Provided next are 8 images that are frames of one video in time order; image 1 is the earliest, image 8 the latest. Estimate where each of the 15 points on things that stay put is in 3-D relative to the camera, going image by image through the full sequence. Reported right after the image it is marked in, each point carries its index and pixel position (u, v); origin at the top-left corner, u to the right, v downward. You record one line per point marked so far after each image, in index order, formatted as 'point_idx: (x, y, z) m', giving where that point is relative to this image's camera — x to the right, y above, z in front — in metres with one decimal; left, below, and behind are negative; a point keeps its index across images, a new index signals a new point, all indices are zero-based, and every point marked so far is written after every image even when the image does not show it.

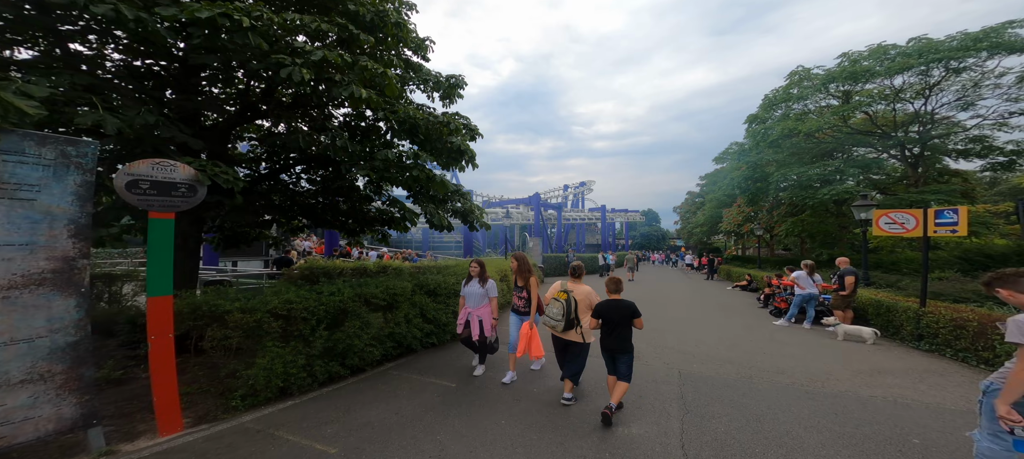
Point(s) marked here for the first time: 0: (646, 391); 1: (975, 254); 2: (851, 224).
0: (+1.5, -1.9, +4.2) m
1: (+10.5, -0.6, +8.3) m
2: (+13.2, +0.2, +14.2) m
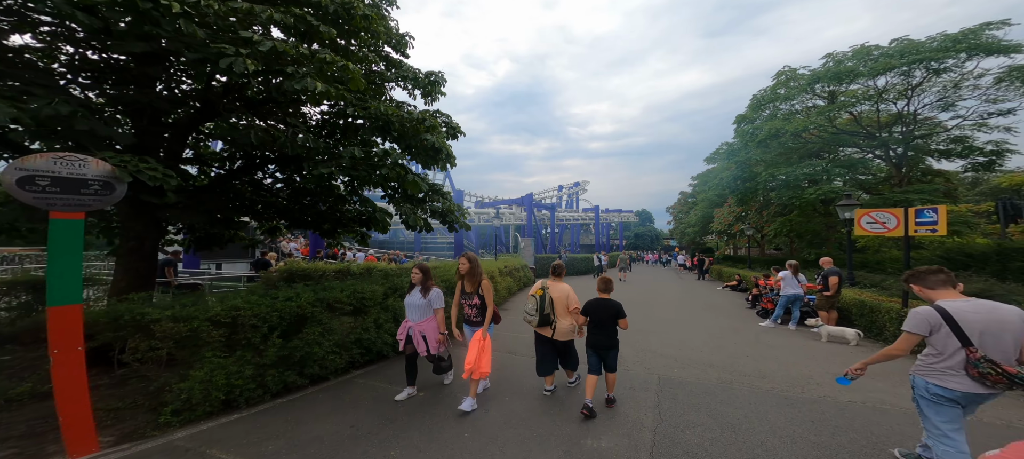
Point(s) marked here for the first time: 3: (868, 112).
0: (+1.2, -1.9, +4.1) m
1: (+10.1, -0.5, +8.4) m
2: (+12.7, +0.2, +14.3) m
3: (+13.9, +4.5, +14.3) m
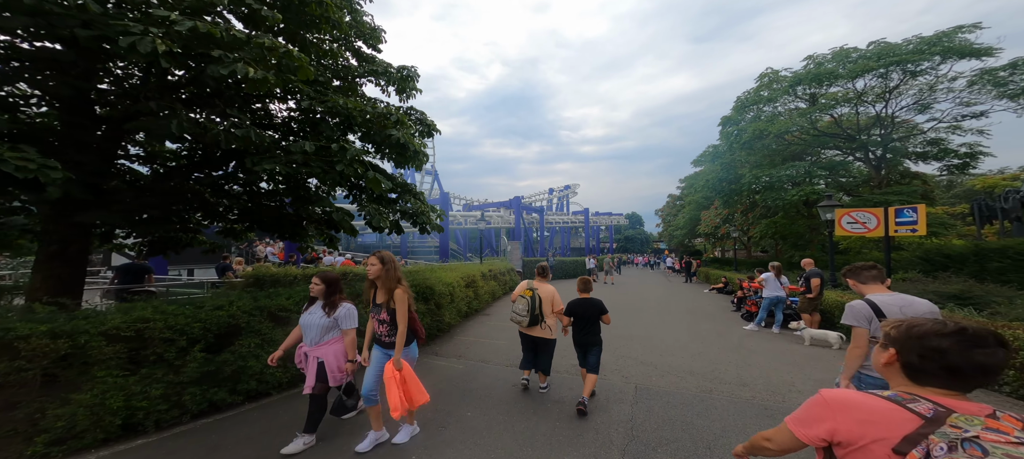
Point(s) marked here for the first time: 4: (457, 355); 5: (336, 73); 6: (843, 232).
0: (+0.8, -1.9, +3.8) m
1: (+9.6, -0.6, +8.4) m
2: (+12.1, +0.1, +14.3) m
3: (+13.2, +4.5, +14.4) m
4: (-1.0, -2.0, +6.0) m
5: (-3.2, +2.8, +6.7) m
6: (+6.8, 0.0, +7.5) m
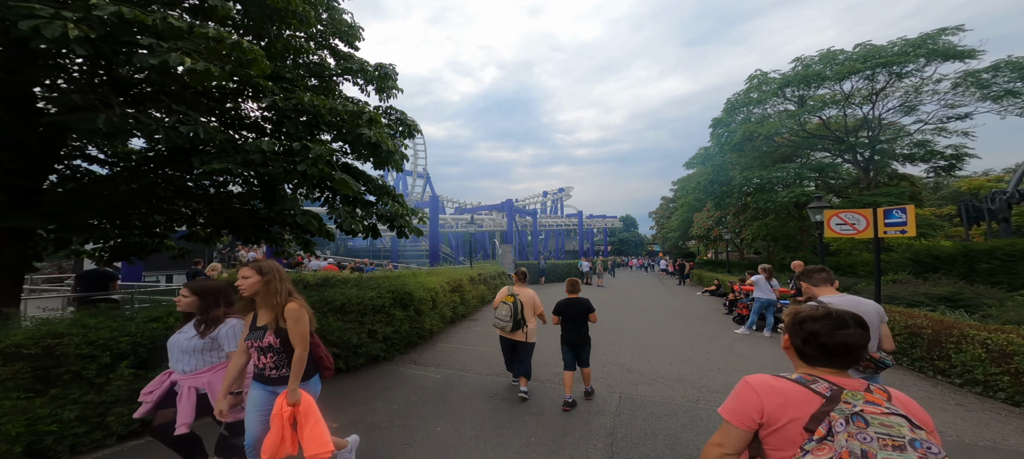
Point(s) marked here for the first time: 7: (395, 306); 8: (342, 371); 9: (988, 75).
0: (+0.6, -1.9, +3.6) m
1: (+9.3, -0.6, +8.3) m
2: (+11.6, +0.1, +14.3) m
3: (+12.8, +4.4, +14.5) m
4: (-1.2, -2.1, +5.7) m
5: (-3.5, +2.7, +6.5) m
6: (+6.5, -0.1, +7.4) m
7: (-2.0, -1.2, +6.0) m
8: (-2.6, -1.9, +5.2) m
9: (+17.1, +5.5, +13.2) m
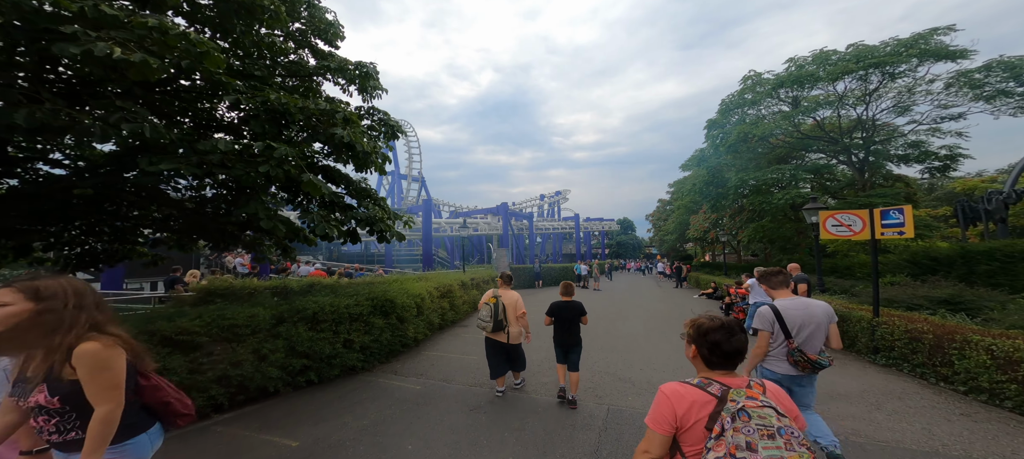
0: (+0.4, -1.9, +3.4) m
1: (+9.1, -0.6, +8.1) m
2: (+11.4, 0.0, +14.2) m
3: (+12.5, +4.4, +14.4) m
4: (-1.4, -2.1, +5.5) m
5: (-3.7, +2.6, +6.3) m
6: (+6.2, -0.1, +7.2) m
7: (-2.2, -1.3, +5.7) m
8: (-2.8, -2.0, +5.0) m
9: (+16.8, +5.5, +13.1) m
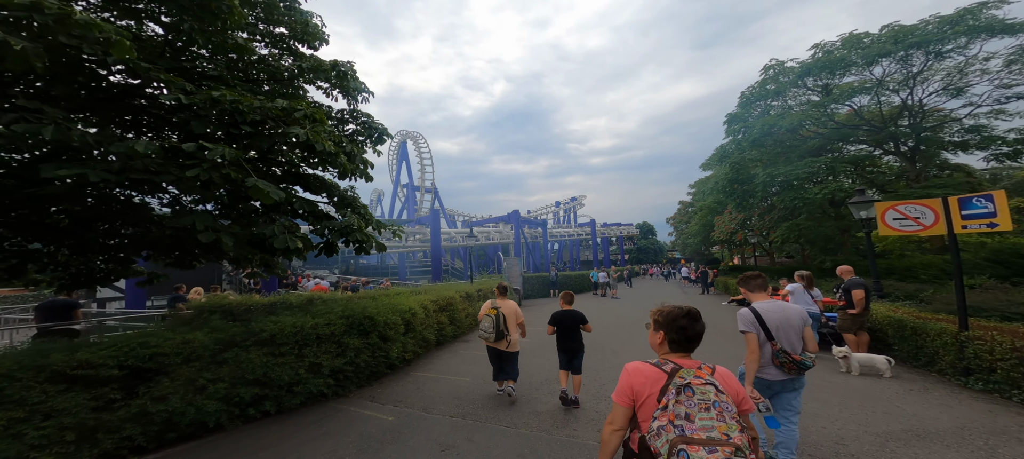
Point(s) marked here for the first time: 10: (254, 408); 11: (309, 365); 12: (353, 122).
0: (+0.3, -1.9, +2.5) m
1: (+9.2, -0.5, +6.9) m
2: (+11.7, +0.1, +12.8) m
3: (+12.7, +4.5, +13.0) m
4: (-1.4, -2.2, +4.7) m
5: (-3.8, +2.5, +5.7) m
6: (+6.3, 0.0, +6.1) m
7: (-2.2, -1.4, +5.0) m
8: (-2.8, -2.1, +4.3) m
9: (+16.9, +5.8, +11.6) m
10: (-2.9, -1.9, +4.1) m
11: (-2.5, -1.6, +4.5) m
12: (-3.0, +1.9, +6.9) m
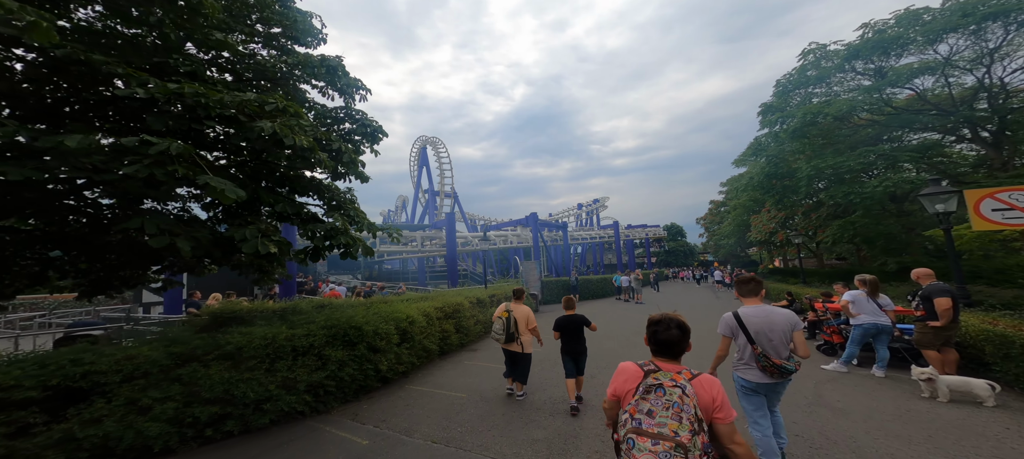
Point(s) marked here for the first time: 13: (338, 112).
0: (+0.2, -1.9, +1.7) m
1: (+9.4, -0.4, +5.5) m
2: (+12.3, +0.2, +11.3) m
3: (+13.3, +4.5, +11.5) m
4: (-1.3, -2.2, +4.0) m
5: (-3.7, +2.4, +5.3) m
6: (+6.4, +0.1, +5.0) m
7: (-2.1, -1.4, +4.4) m
8: (-2.7, -2.1, +3.7) m
9: (+17.3, +5.9, +9.8) m
10: (-2.8, -1.9, +3.5) m
11: (-2.4, -1.6, +3.9) m
12: (-2.8, +1.9, +6.4) m
13: (-3.0, +2.0, +6.3) m
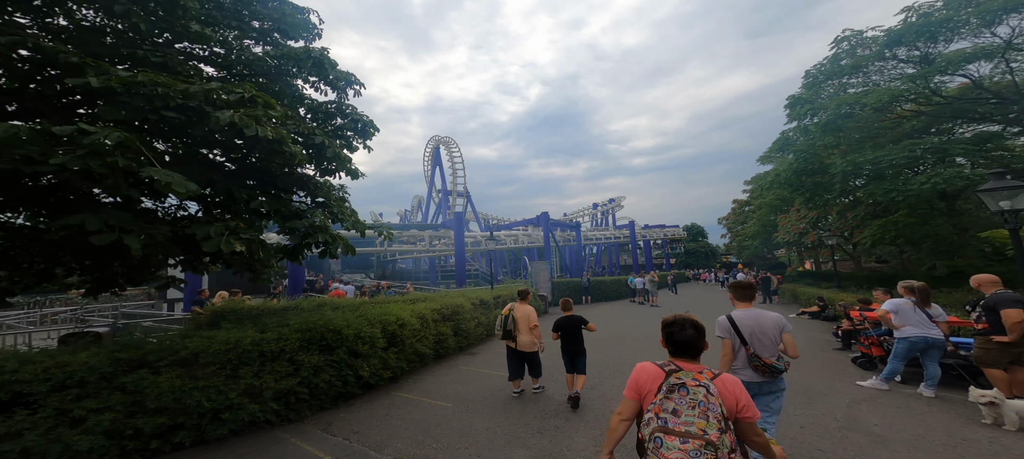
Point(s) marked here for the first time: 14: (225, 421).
0: (0.0, -1.8, +1.2) m
1: (+9.3, -0.4, +4.6) m
2: (+12.5, +0.1, +10.2) m
3: (+13.5, +4.5, +10.4) m
4: (-1.5, -2.1, +3.6) m
5: (-3.7, +2.5, +4.9) m
6: (+6.4, +0.1, +4.2) m
7: (-2.2, -1.3, +4.0) m
8: (-2.9, -2.0, +3.3) m
9: (+17.5, +5.8, +8.6) m
10: (-3.0, -1.9, +3.1) m
11: (-2.5, -1.6, +3.5) m
12: (-2.8, +2.0, +6.0) m
13: (-3.0, +2.1, +5.9) m
14: (-2.6, -1.8, +3.4) m
